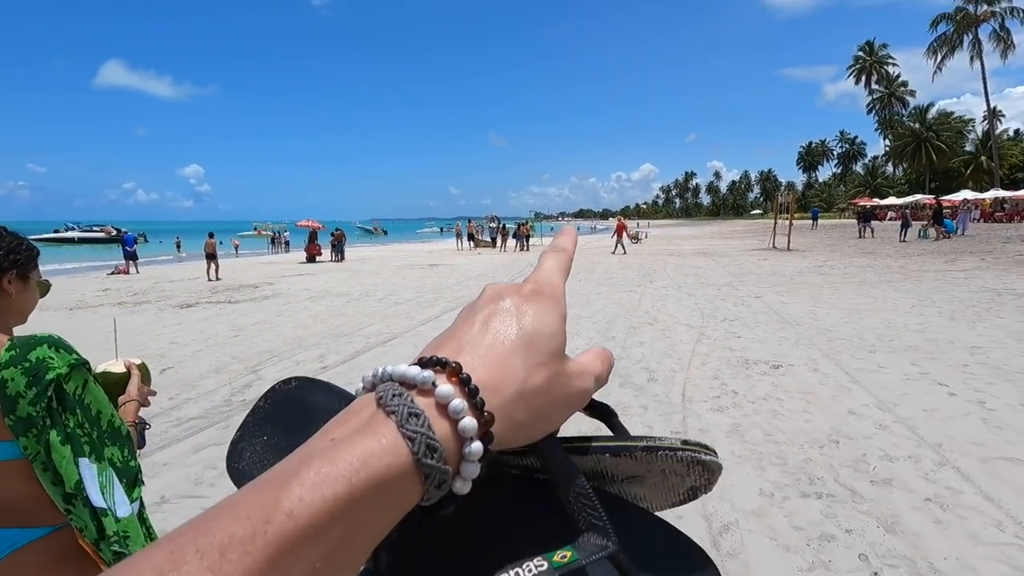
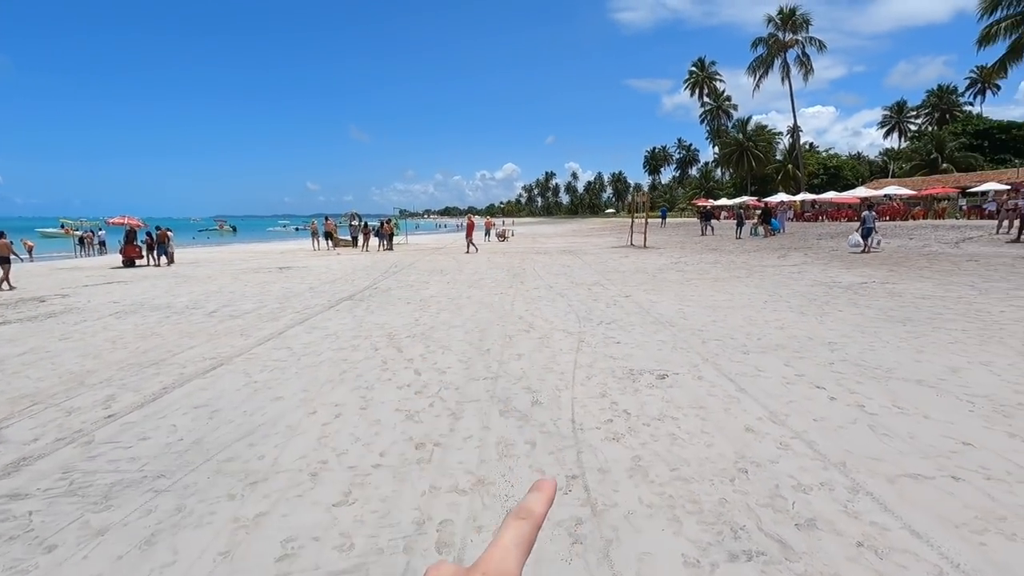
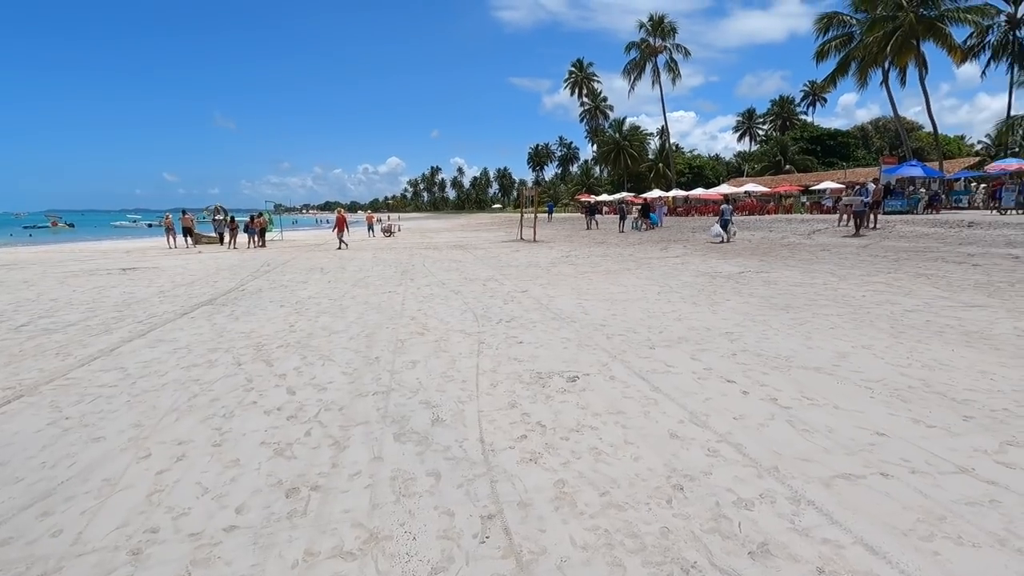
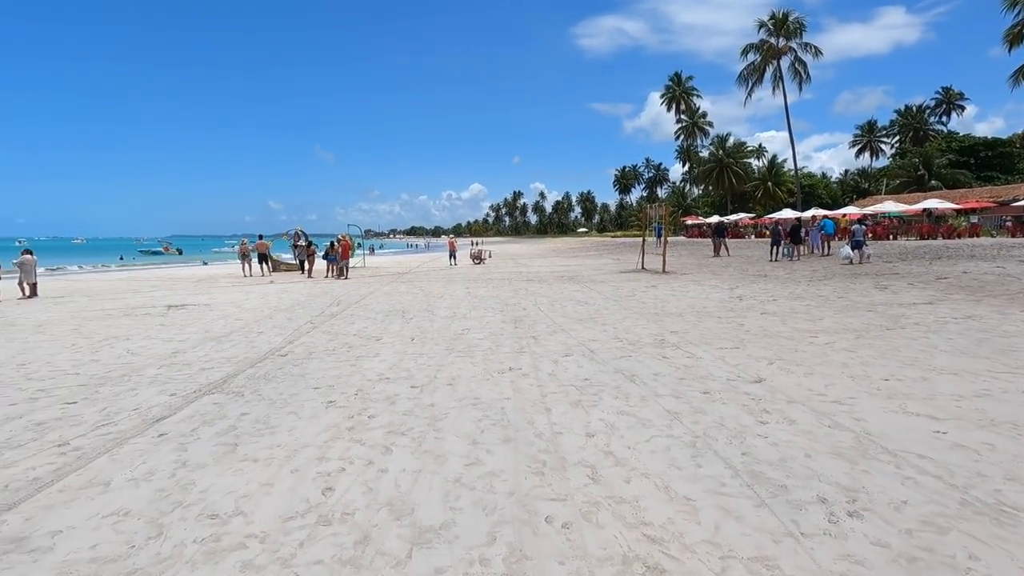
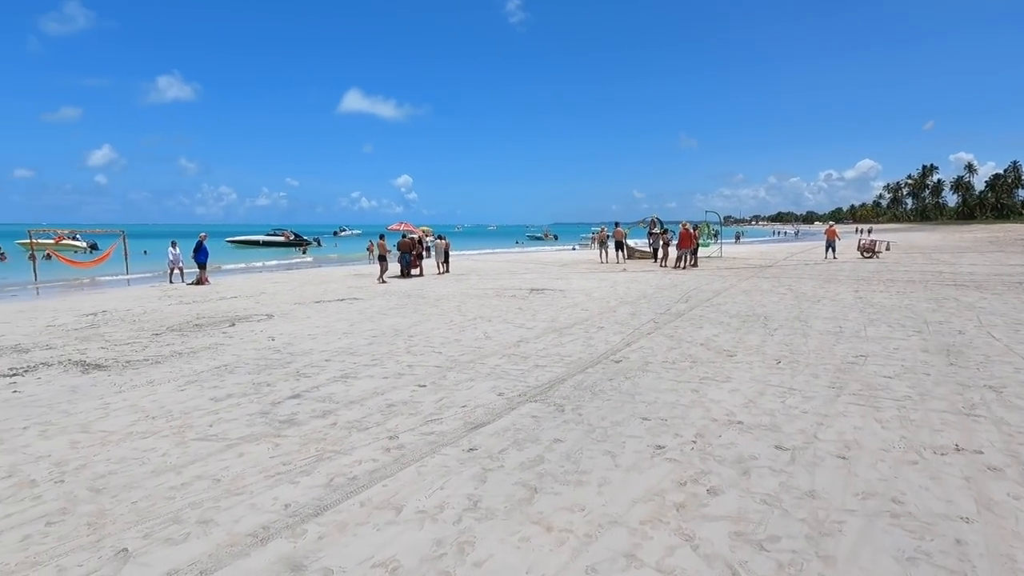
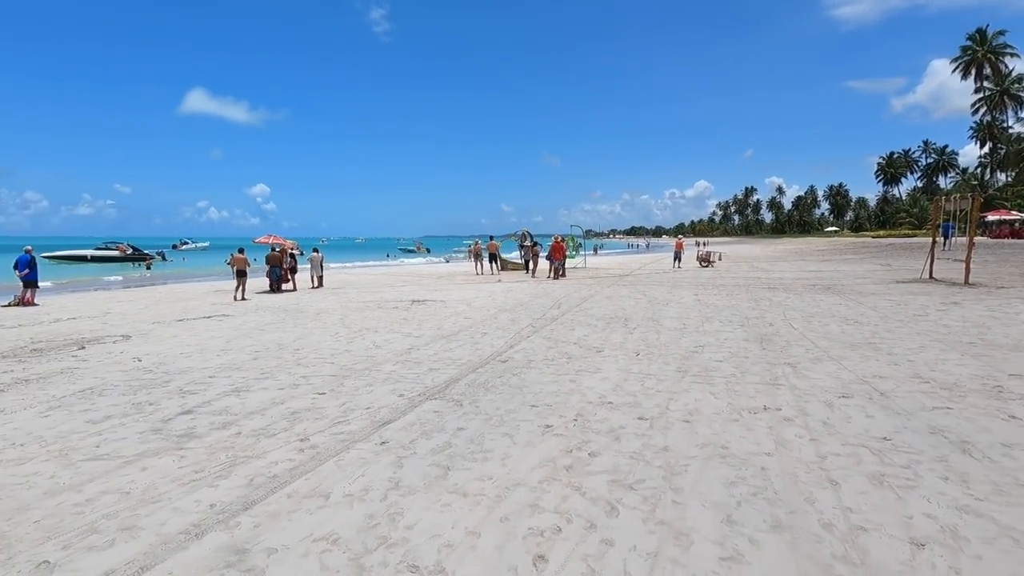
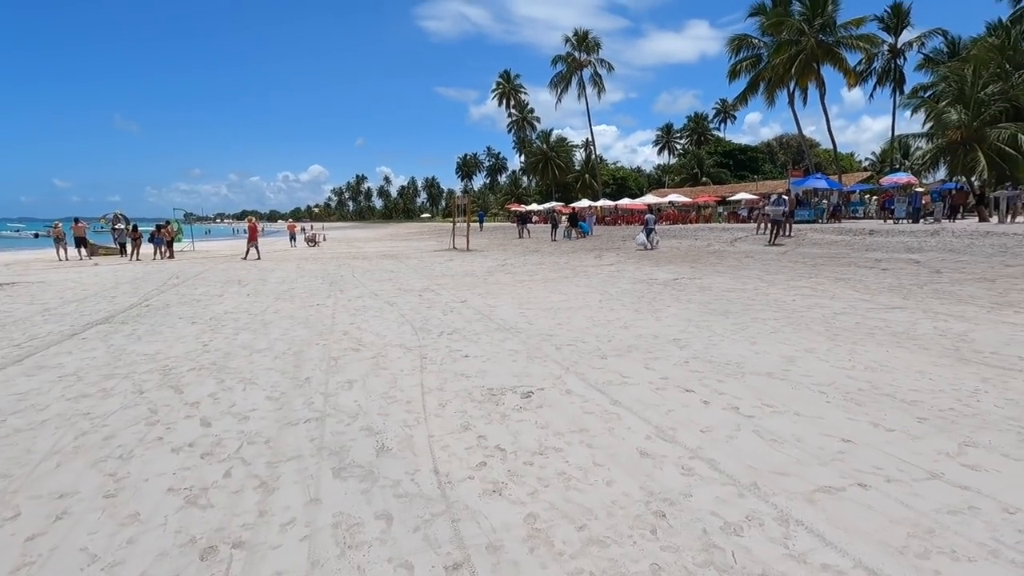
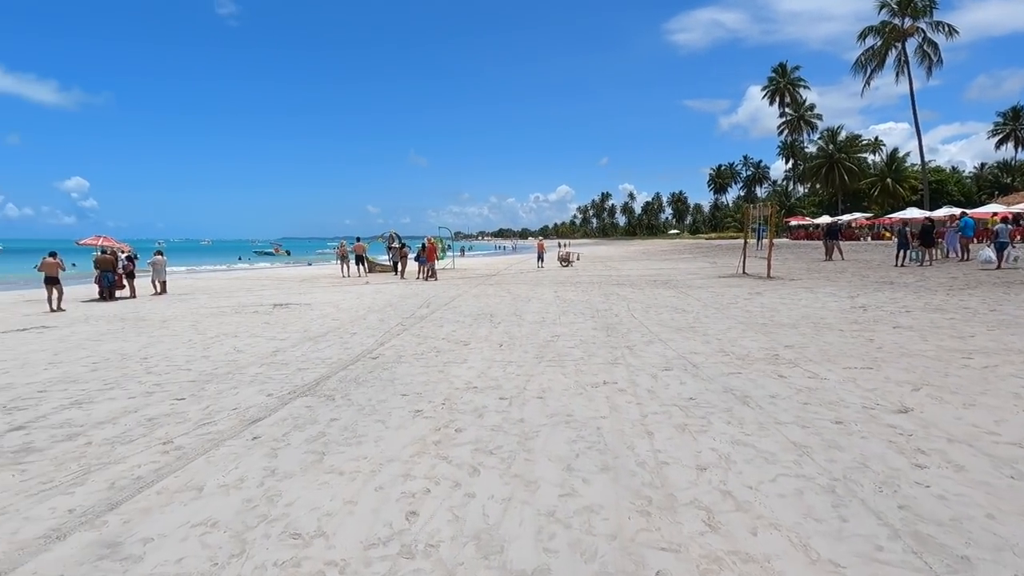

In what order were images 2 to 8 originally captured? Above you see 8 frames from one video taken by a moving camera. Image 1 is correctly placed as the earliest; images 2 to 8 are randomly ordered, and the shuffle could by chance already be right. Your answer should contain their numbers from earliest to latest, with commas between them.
2, 3, 7, 4, 8, 6, 5
